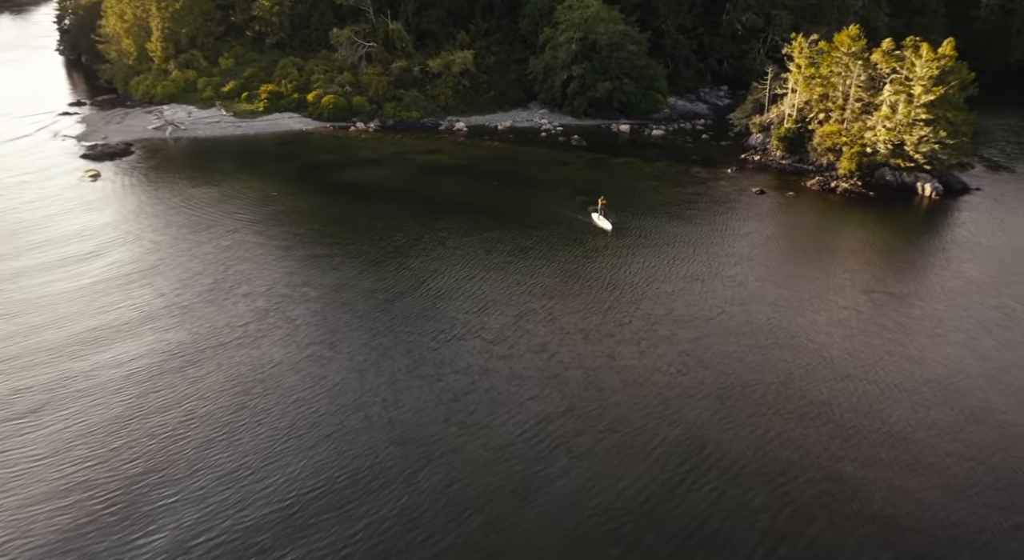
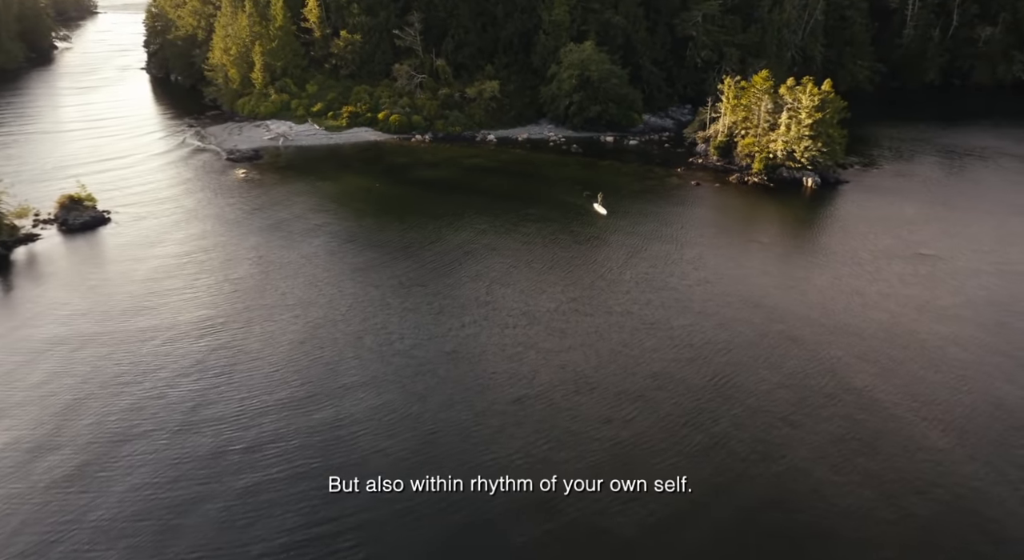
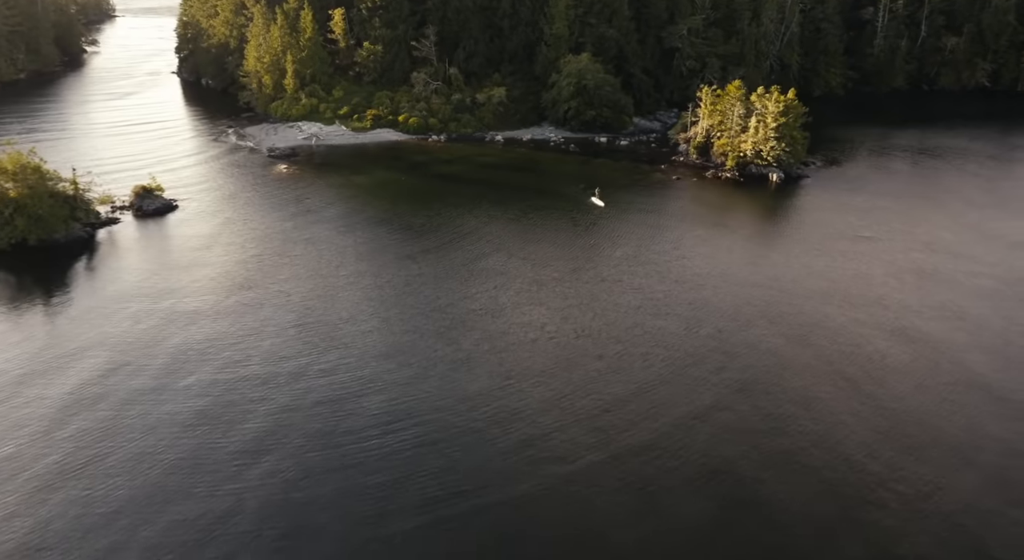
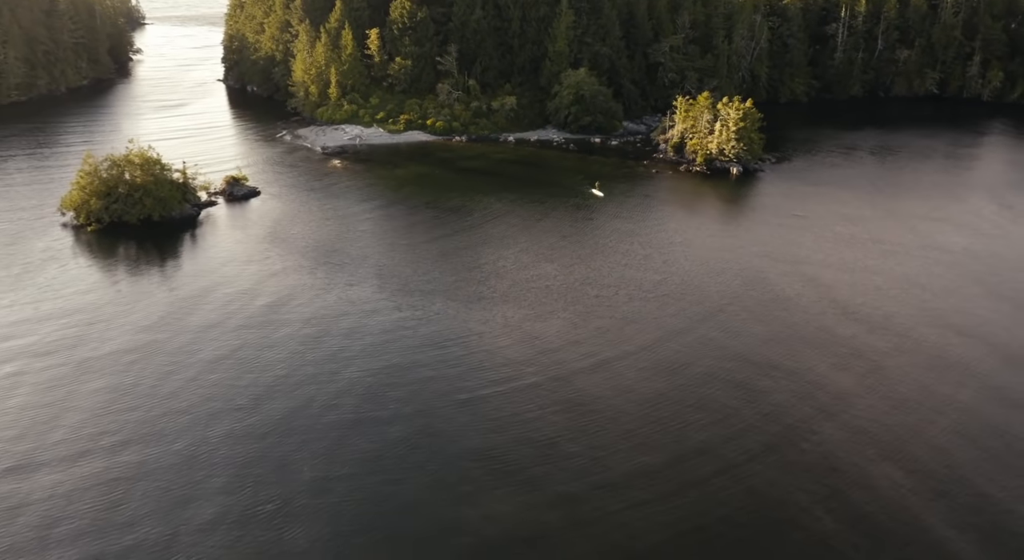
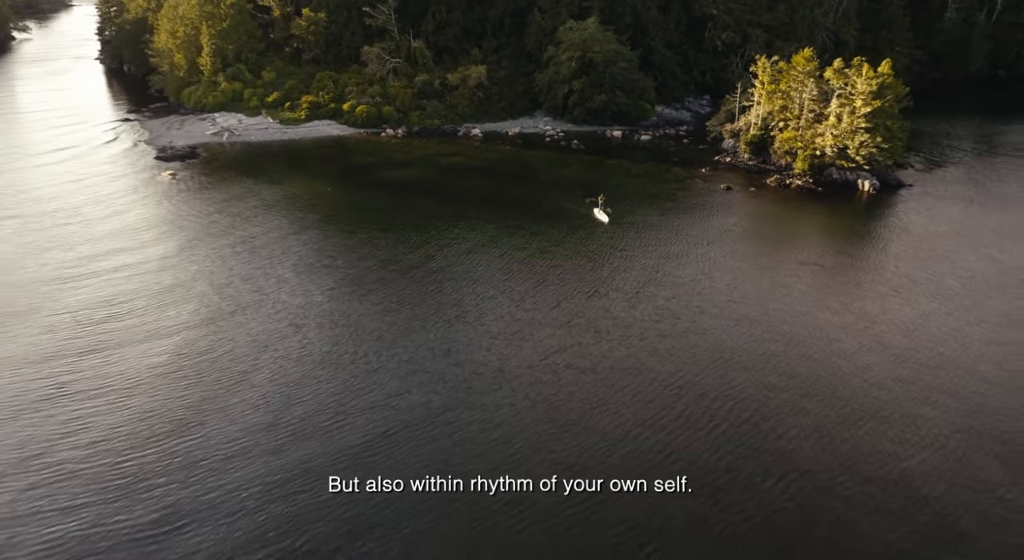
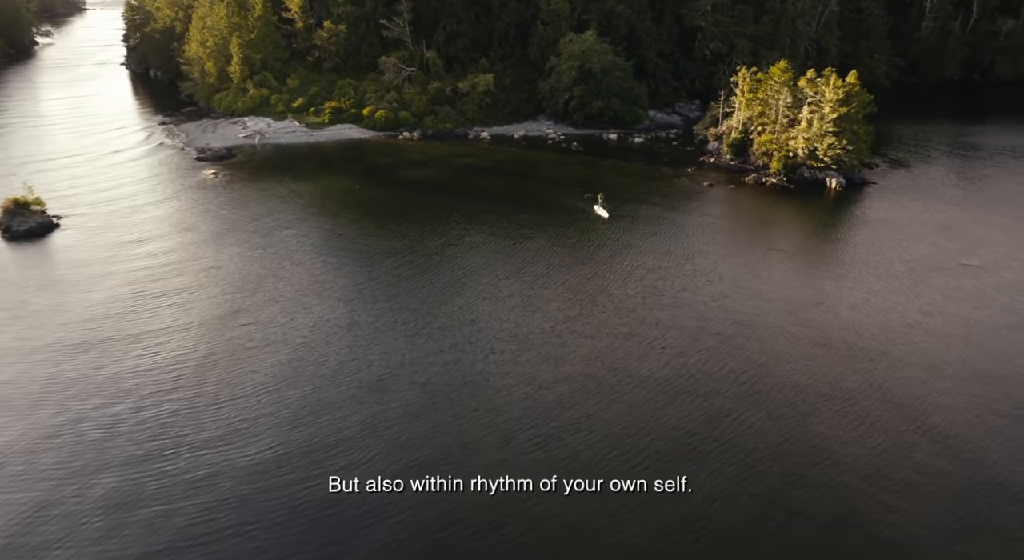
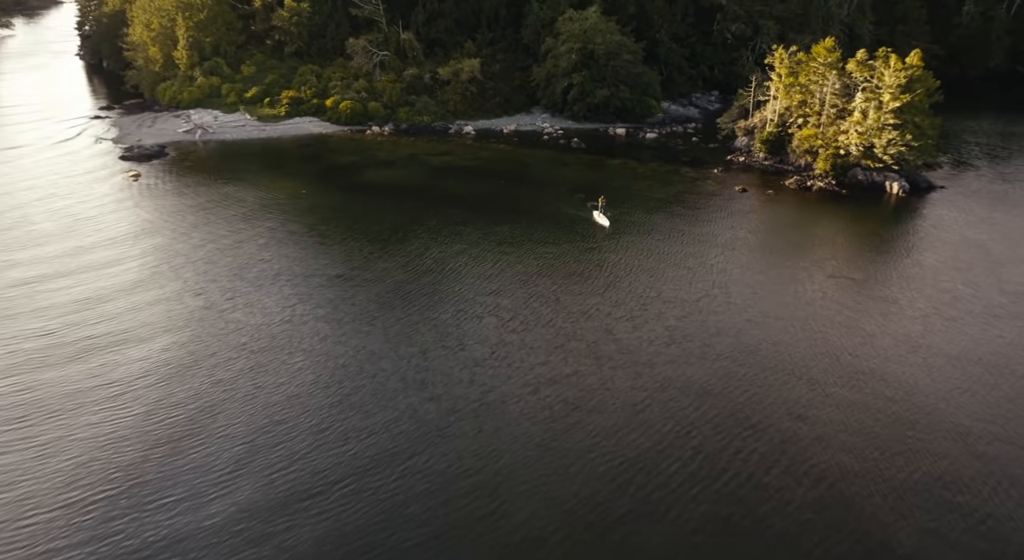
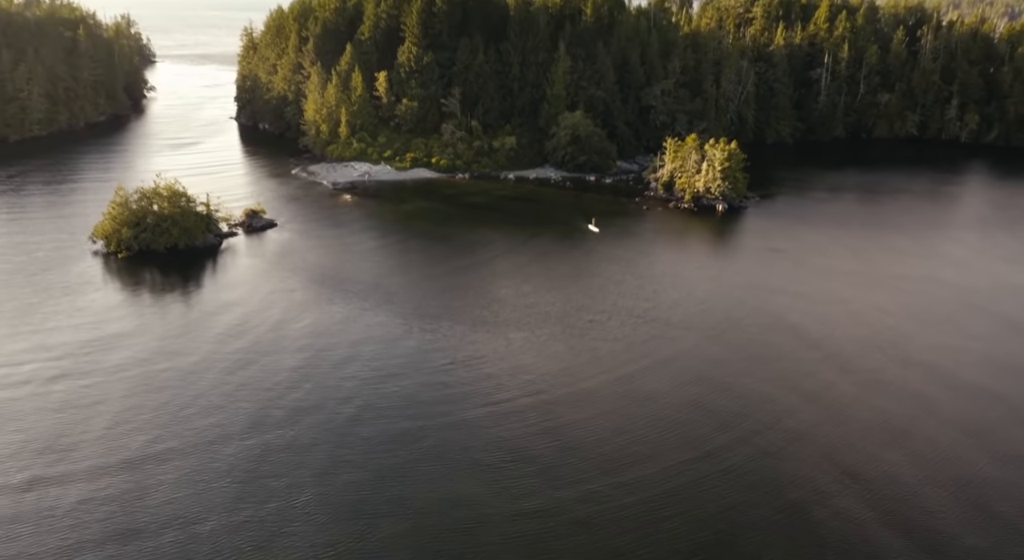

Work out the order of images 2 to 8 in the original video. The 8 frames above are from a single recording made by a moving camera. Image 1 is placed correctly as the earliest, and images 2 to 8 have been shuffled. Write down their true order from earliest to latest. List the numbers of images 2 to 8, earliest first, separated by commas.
7, 5, 6, 2, 3, 4, 8
